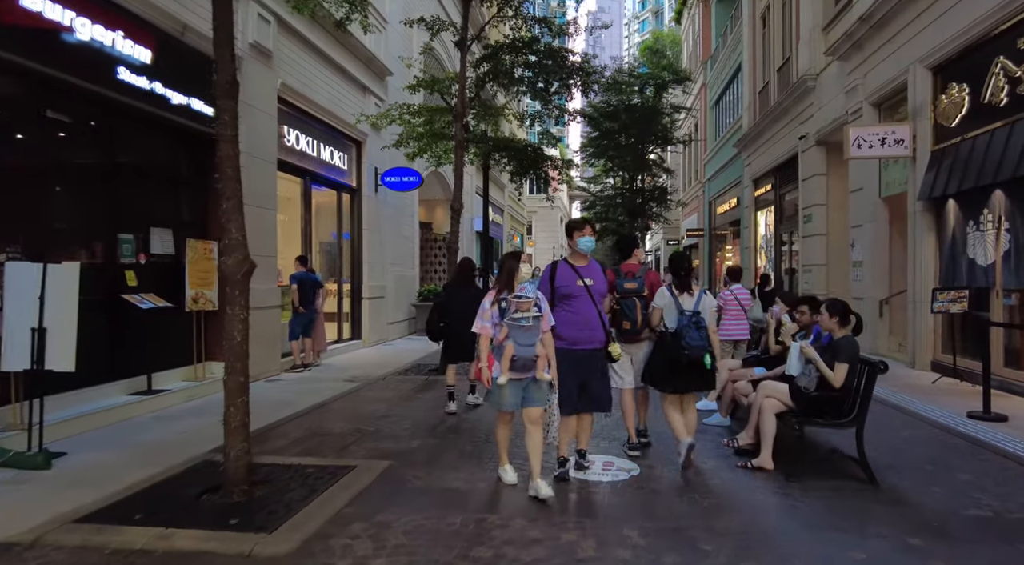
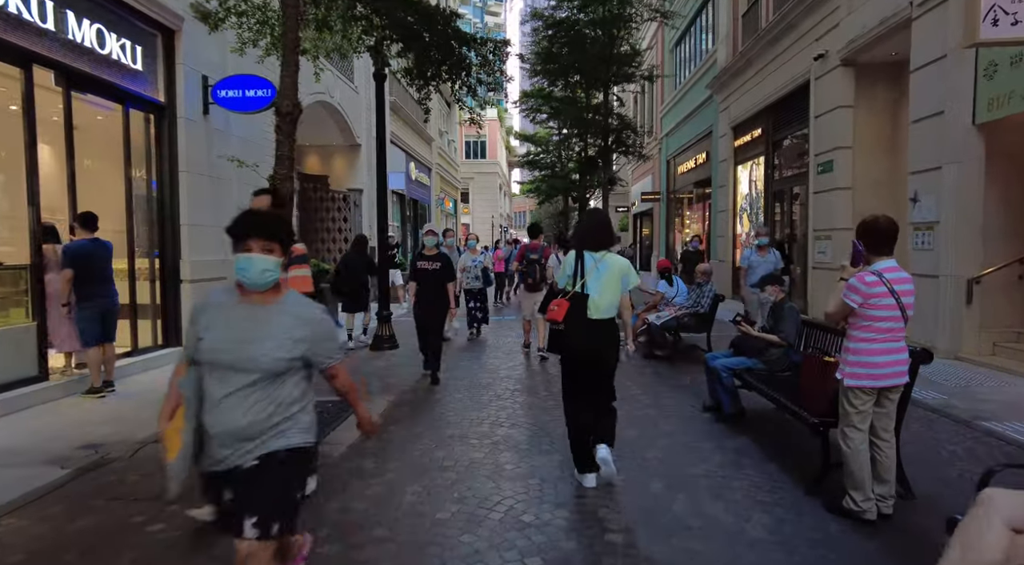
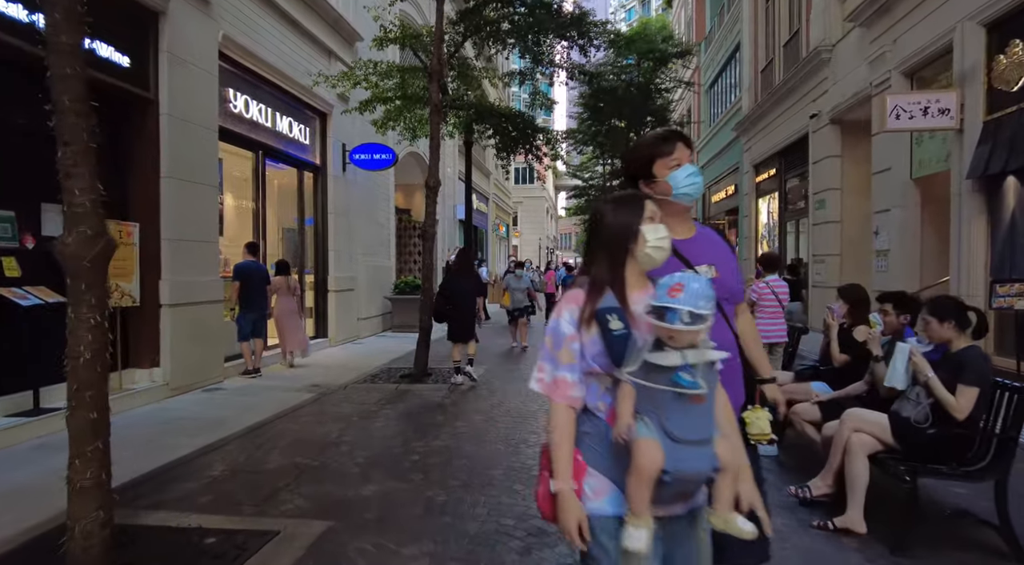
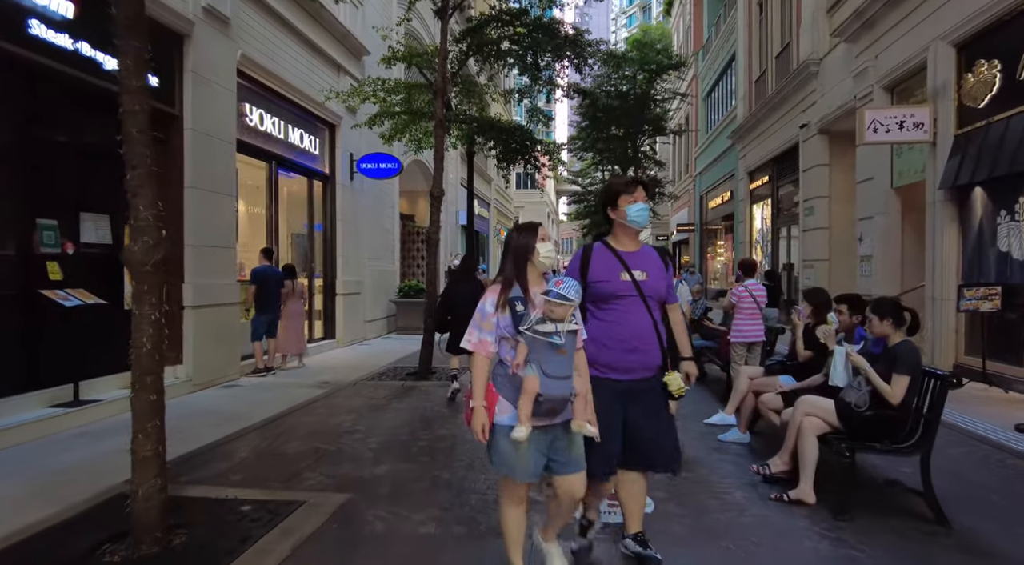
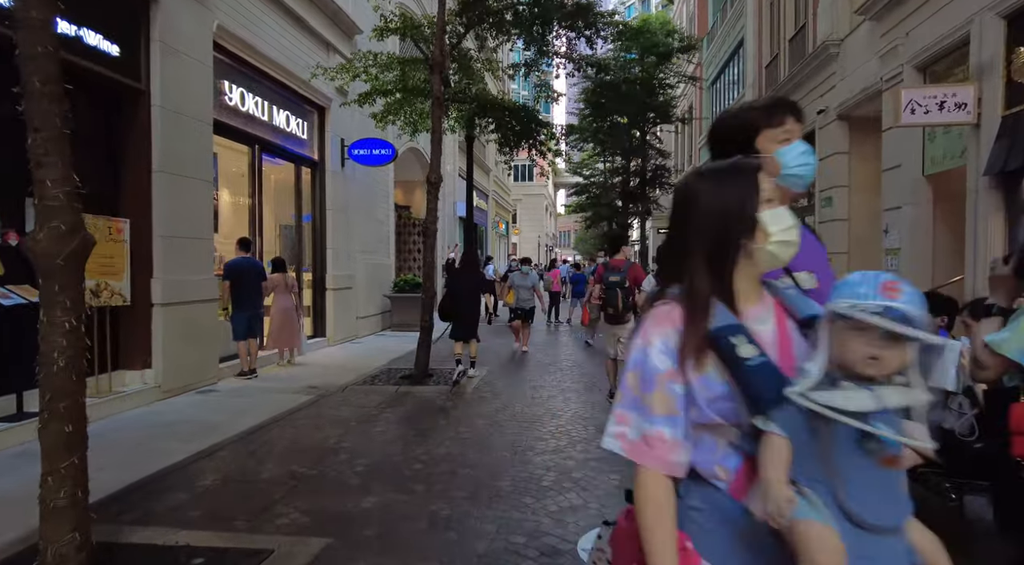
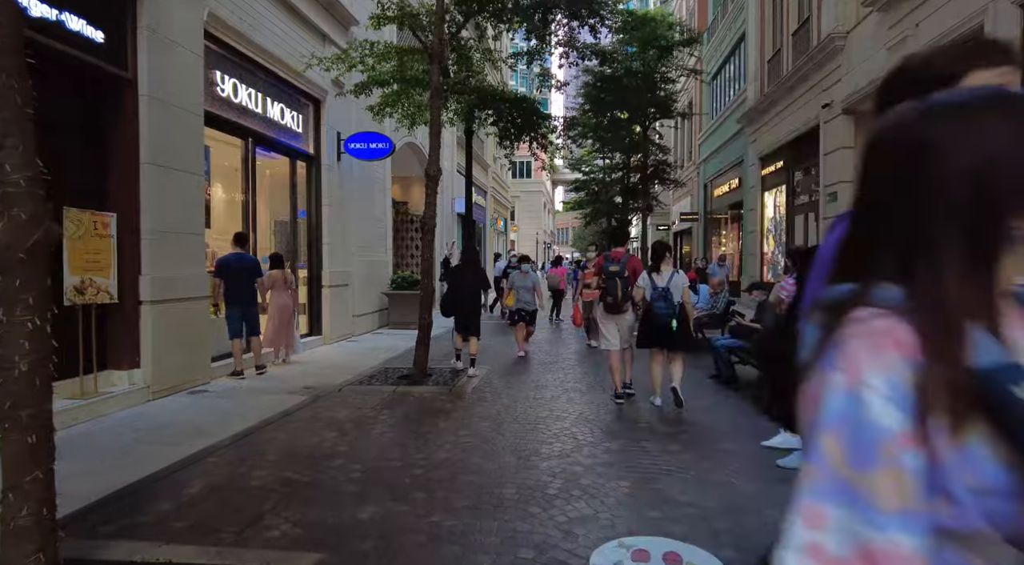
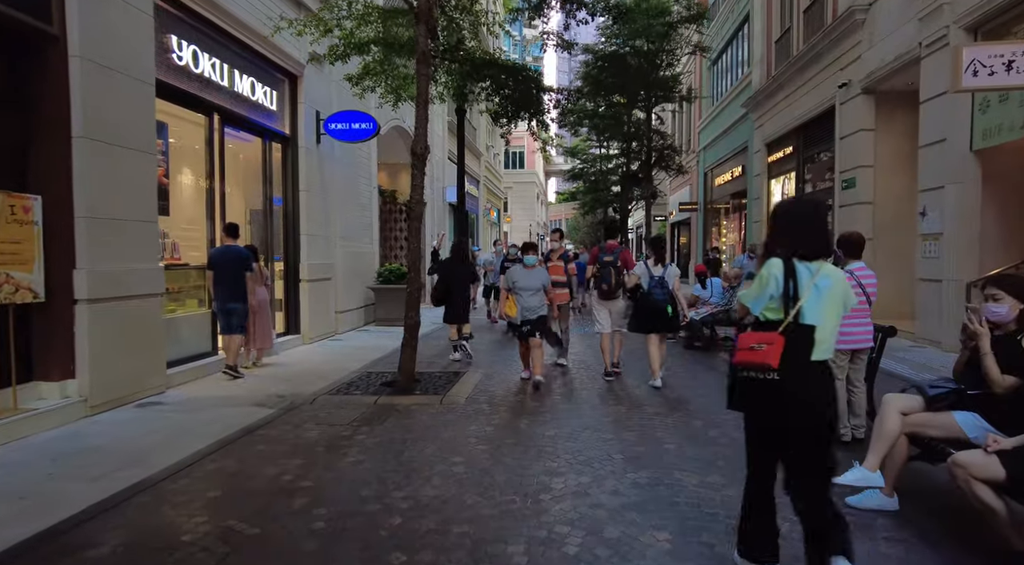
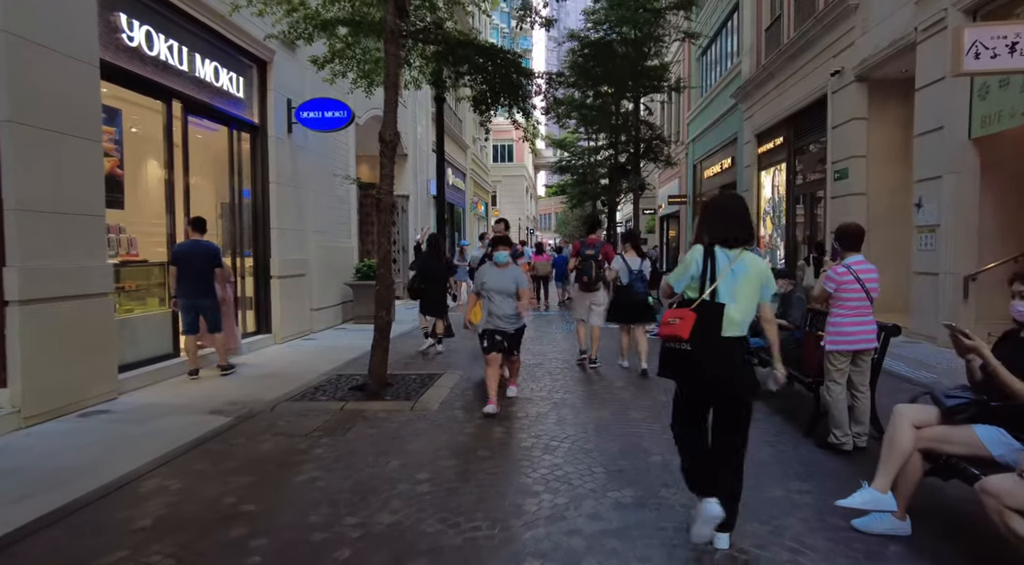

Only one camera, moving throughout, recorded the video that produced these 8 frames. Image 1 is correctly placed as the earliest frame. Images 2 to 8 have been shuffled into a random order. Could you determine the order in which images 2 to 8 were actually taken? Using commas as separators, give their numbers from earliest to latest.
4, 3, 5, 6, 7, 8, 2
